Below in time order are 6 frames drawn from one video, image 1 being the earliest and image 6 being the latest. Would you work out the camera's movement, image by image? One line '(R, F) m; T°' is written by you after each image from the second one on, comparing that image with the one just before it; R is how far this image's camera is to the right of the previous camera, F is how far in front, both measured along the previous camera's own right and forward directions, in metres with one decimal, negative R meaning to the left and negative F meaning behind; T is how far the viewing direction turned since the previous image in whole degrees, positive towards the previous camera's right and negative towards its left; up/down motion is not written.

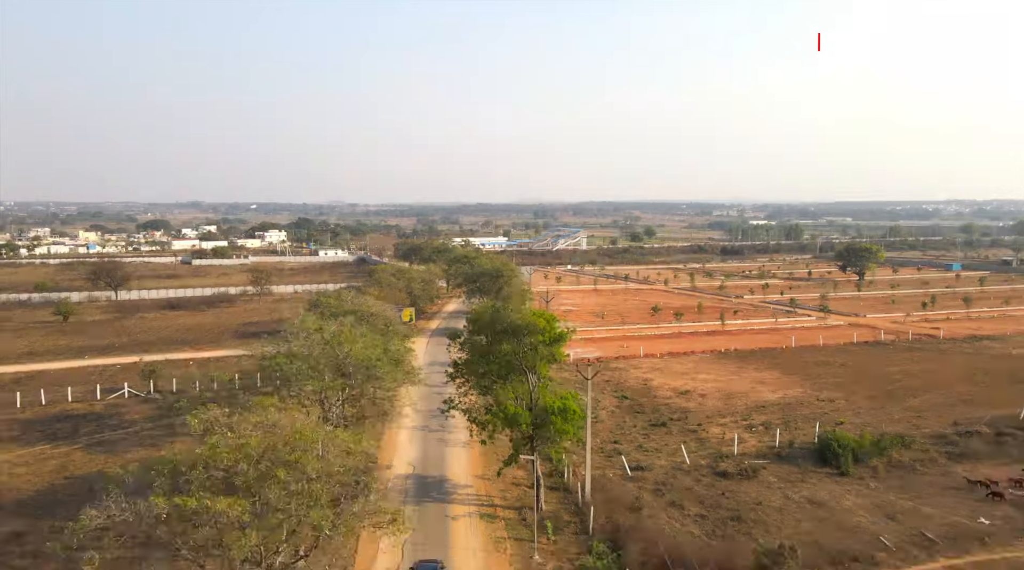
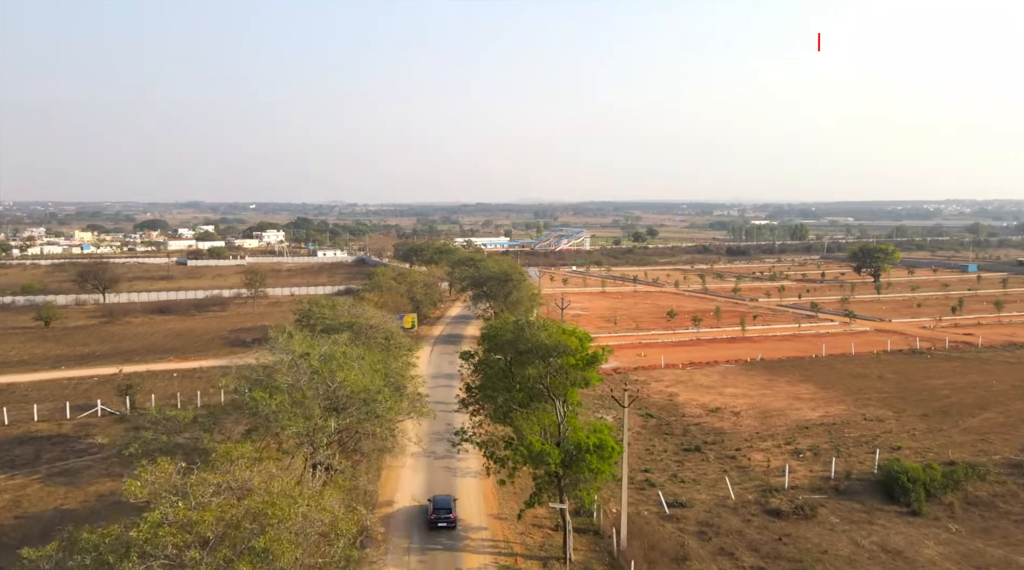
(-0.4, +2.4) m; 0°
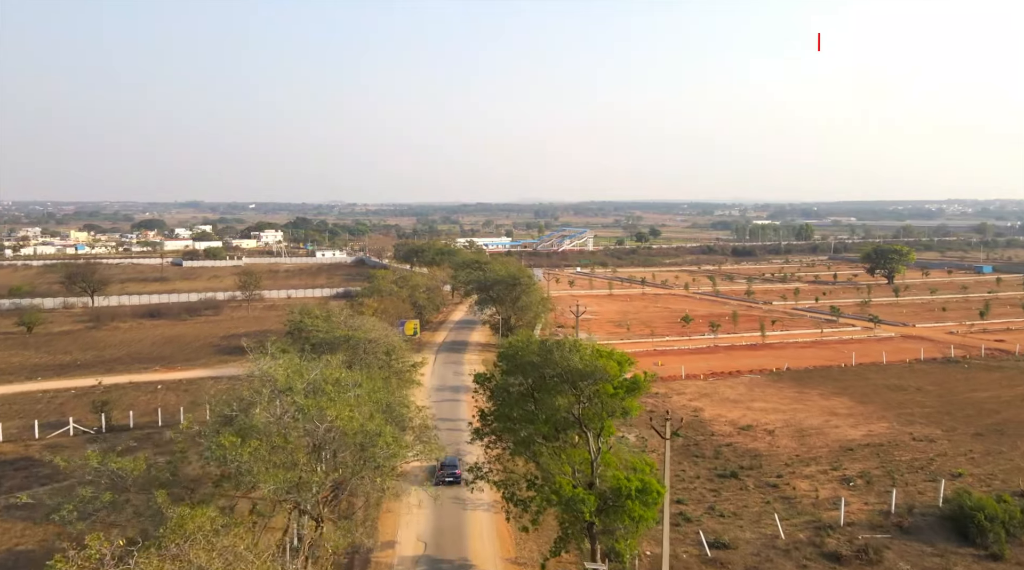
(-0.3, +2.0) m; 0°
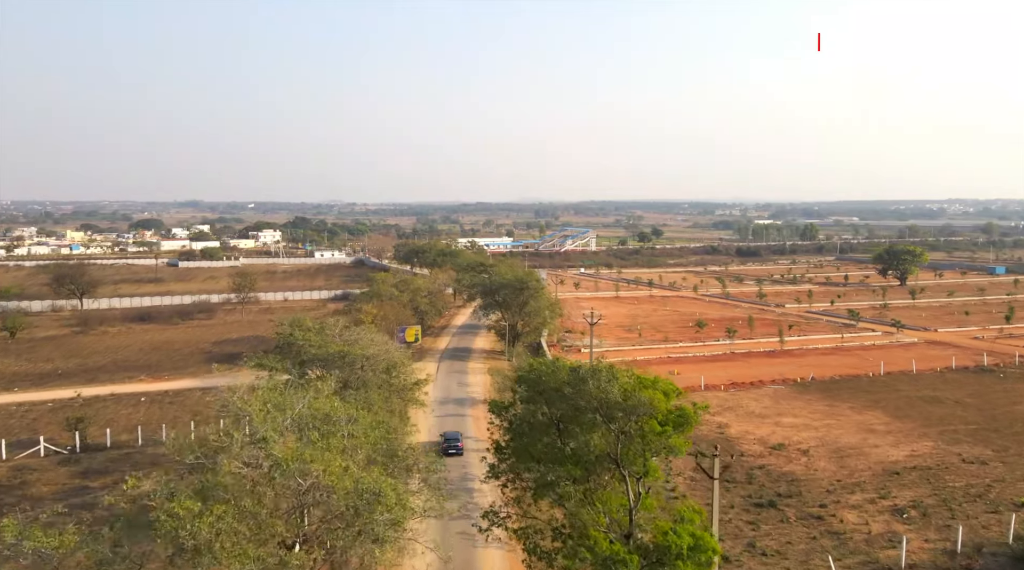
(-0.3, +1.7) m; 0°
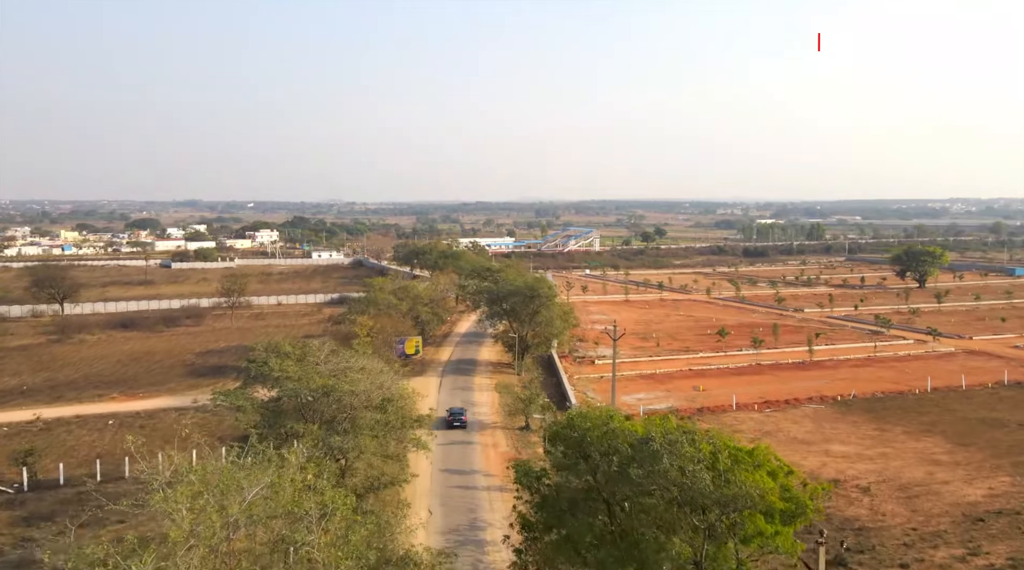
(-0.3, +2.6) m; 0°
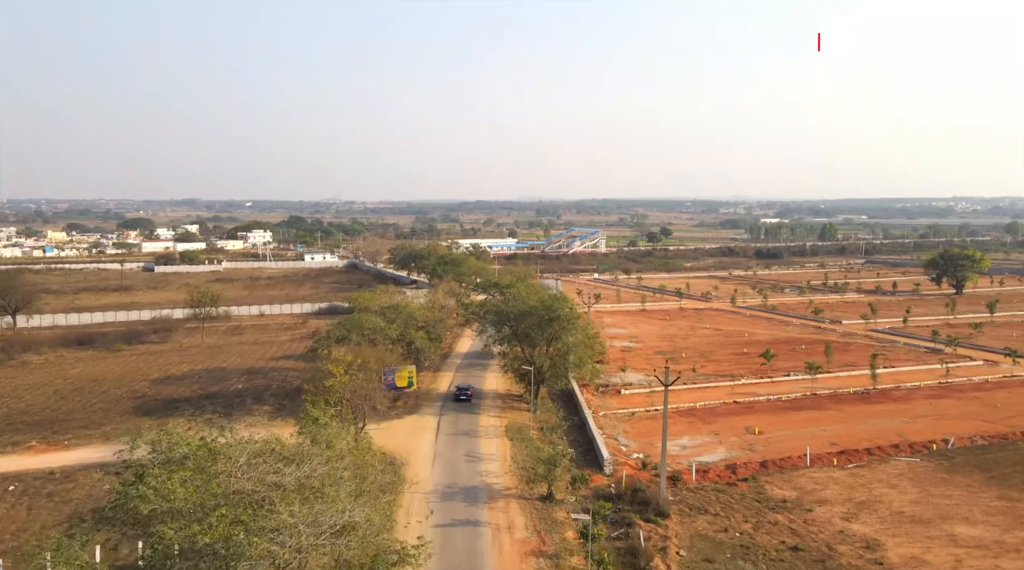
(-0.4, +4.9) m; 0°
